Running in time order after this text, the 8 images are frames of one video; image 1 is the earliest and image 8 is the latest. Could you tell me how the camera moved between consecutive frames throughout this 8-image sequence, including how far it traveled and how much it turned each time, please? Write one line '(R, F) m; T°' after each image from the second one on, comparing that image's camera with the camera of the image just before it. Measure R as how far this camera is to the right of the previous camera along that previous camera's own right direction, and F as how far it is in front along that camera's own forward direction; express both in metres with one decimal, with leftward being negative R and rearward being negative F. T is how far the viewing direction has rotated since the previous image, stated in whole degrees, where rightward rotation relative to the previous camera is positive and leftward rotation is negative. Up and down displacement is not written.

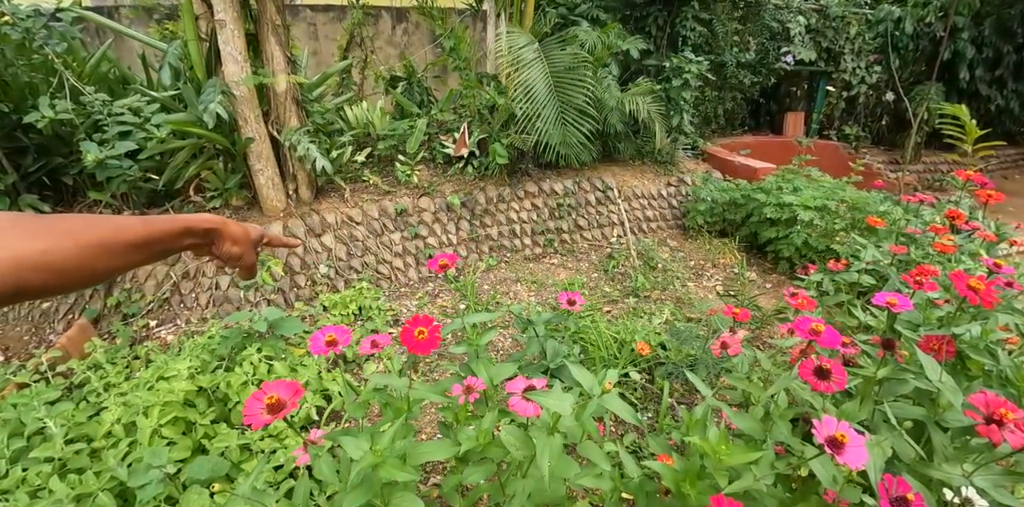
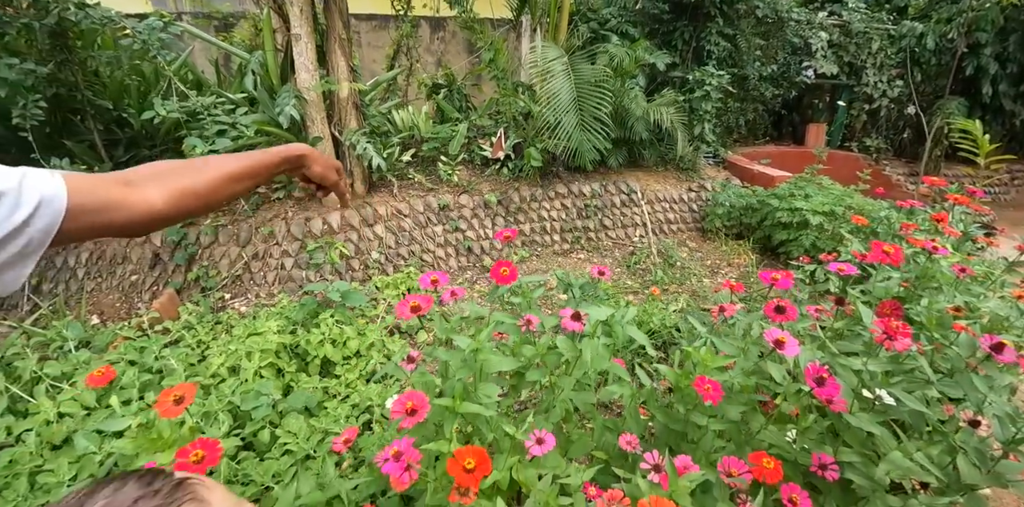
(-0.1, -0.4) m; -2°
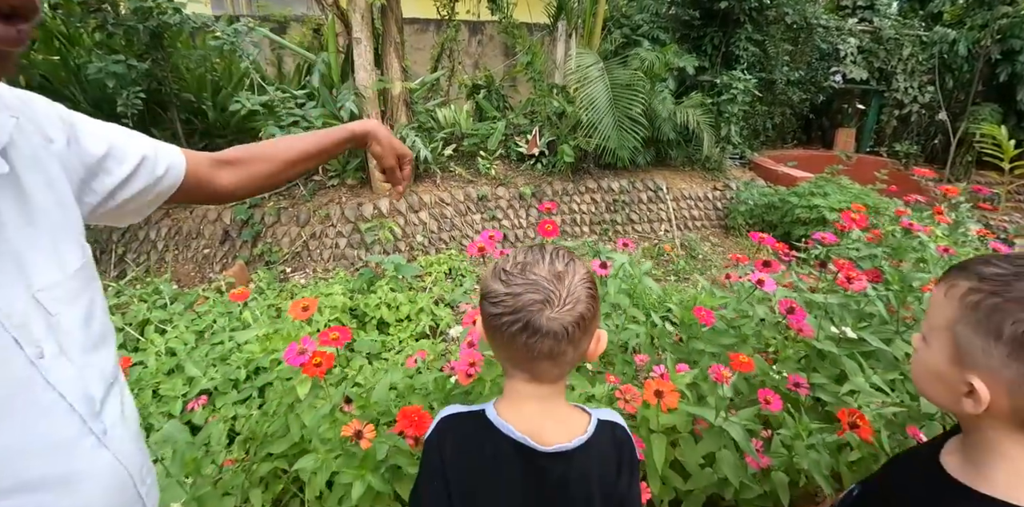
(0.0, -0.3) m; -3°
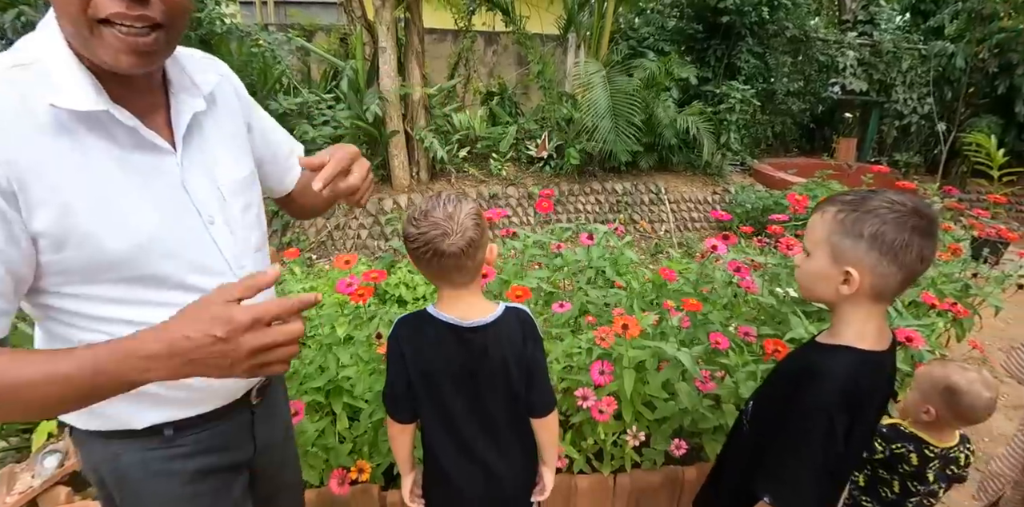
(0.0, -0.3) m; -1°
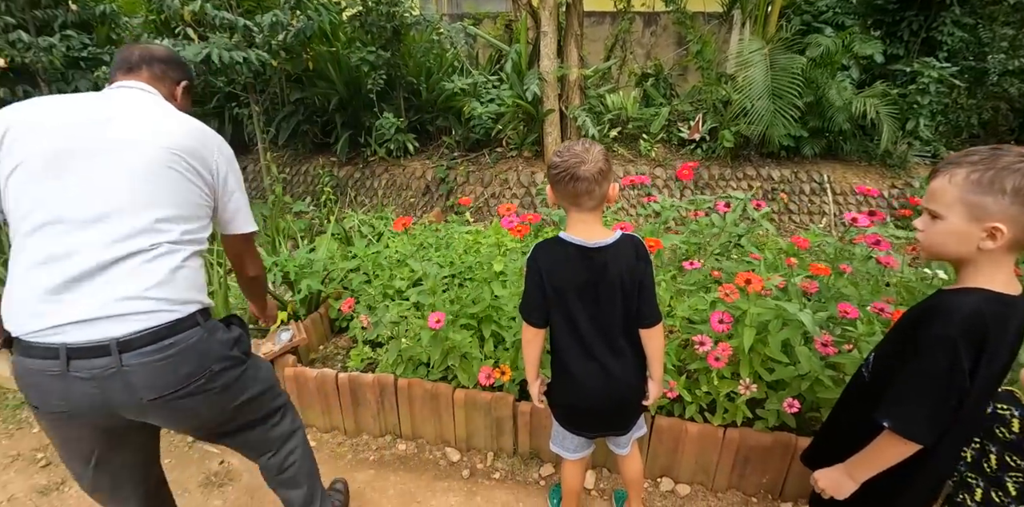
(+0.1, -0.3) m; -16°
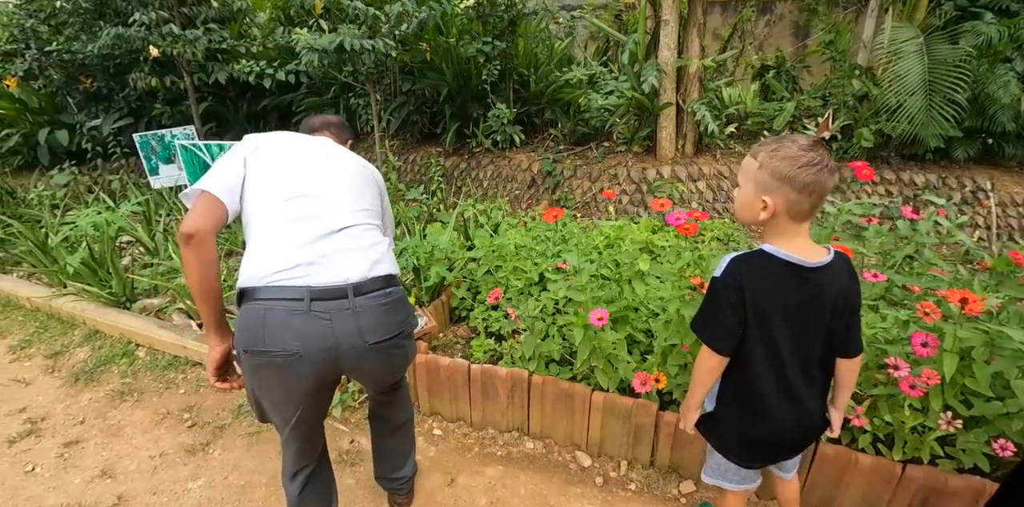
(-0.3, +0.1) m; -8°
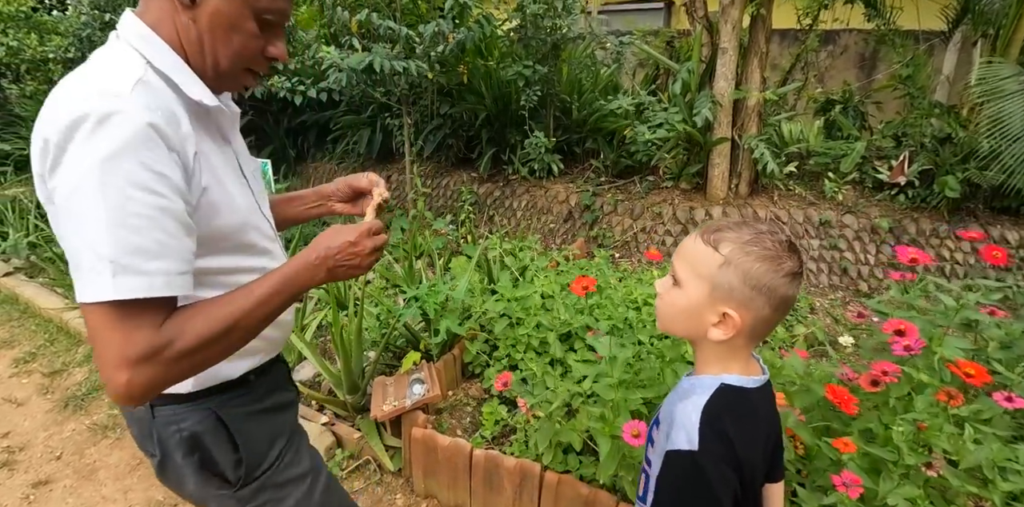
(+0.1, +0.3) m; -4°
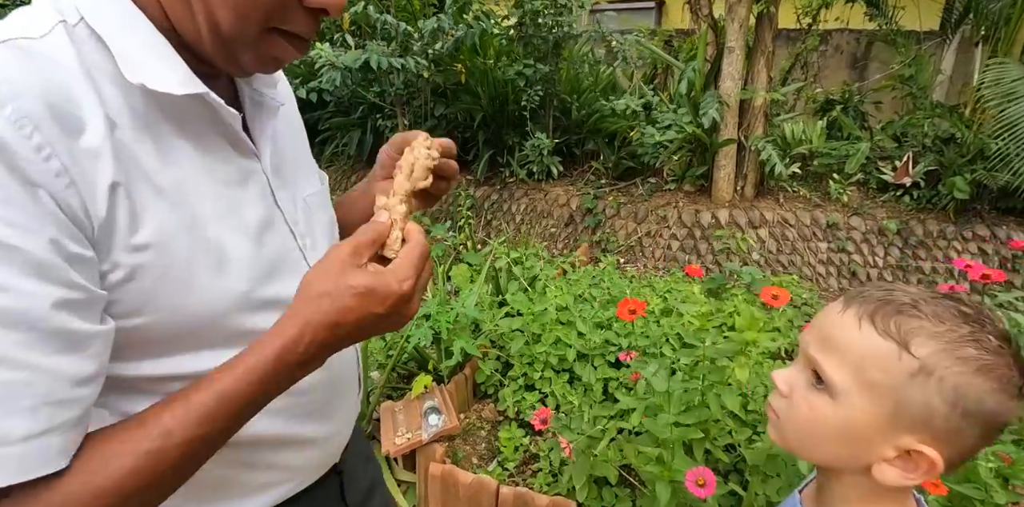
(-0.1, +0.2) m; +2°
